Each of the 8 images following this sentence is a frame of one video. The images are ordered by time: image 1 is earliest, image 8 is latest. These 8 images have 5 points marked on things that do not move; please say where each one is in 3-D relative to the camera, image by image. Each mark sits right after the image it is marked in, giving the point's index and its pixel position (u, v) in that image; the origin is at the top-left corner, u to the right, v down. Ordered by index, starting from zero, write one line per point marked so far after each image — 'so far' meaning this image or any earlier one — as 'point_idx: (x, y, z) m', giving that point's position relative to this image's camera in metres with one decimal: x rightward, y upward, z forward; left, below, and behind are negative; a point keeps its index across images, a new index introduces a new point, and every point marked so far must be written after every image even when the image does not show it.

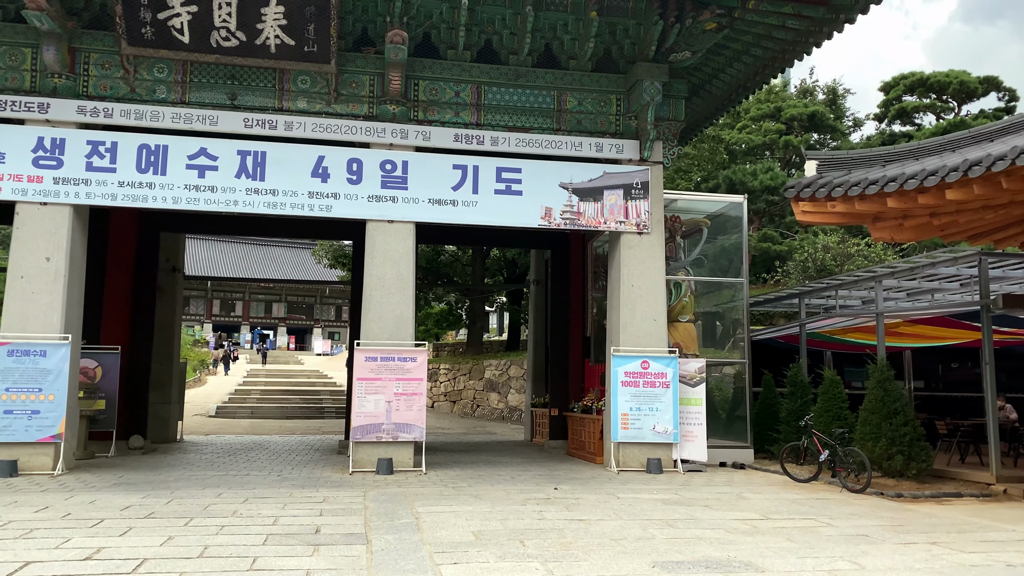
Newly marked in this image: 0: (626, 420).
0: (+1.5, -1.8, +10.6) m
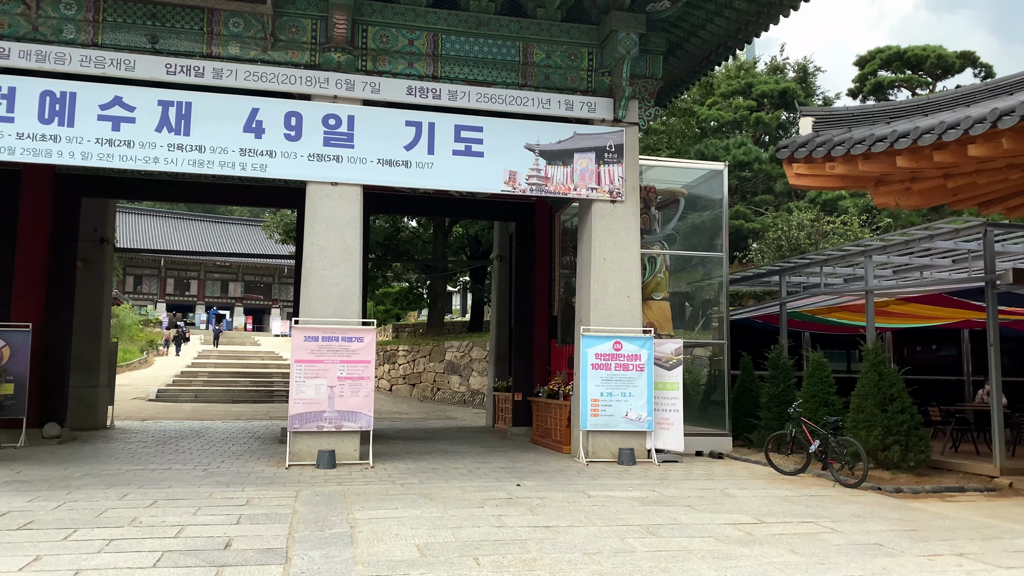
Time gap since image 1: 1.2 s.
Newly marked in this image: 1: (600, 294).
0: (+1.0, -1.5, +9.6) m
1: (+1.1, -0.1, +9.9) m
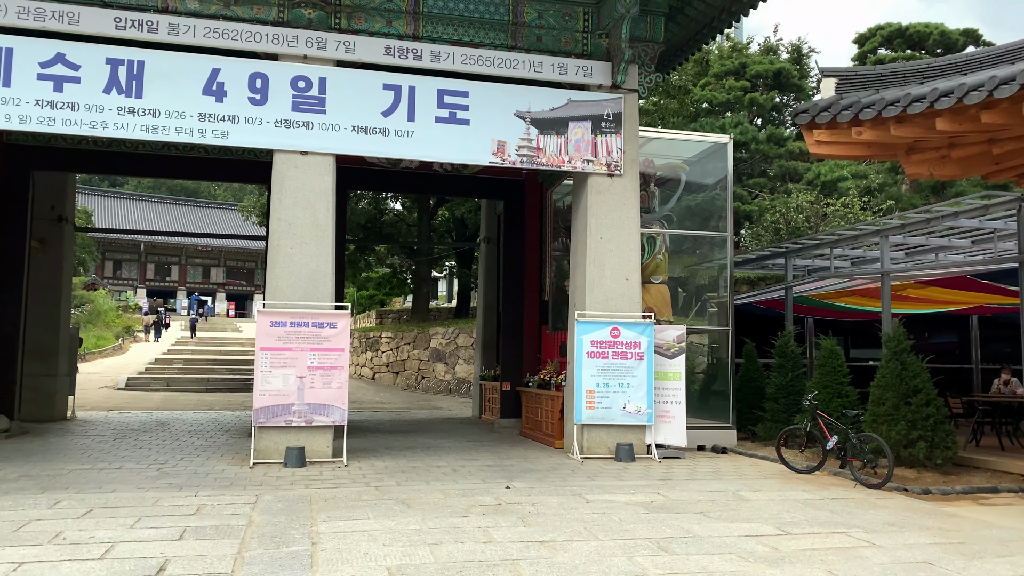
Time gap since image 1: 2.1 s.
0: (+0.9, -1.2, +8.8) m
1: (+1.0, +0.1, +9.1) m
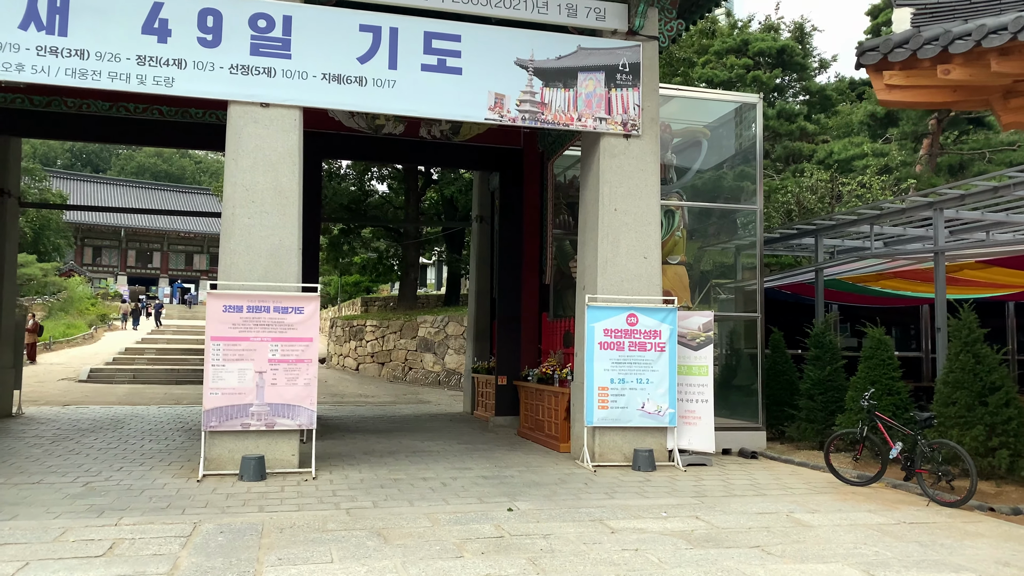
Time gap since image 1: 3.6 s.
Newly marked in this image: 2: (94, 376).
0: (+0.9, -1.0, +7.6) m
1: (+1.0, +0.3, +7.8) m
2: (-9.5, -2.0, +17.9) m
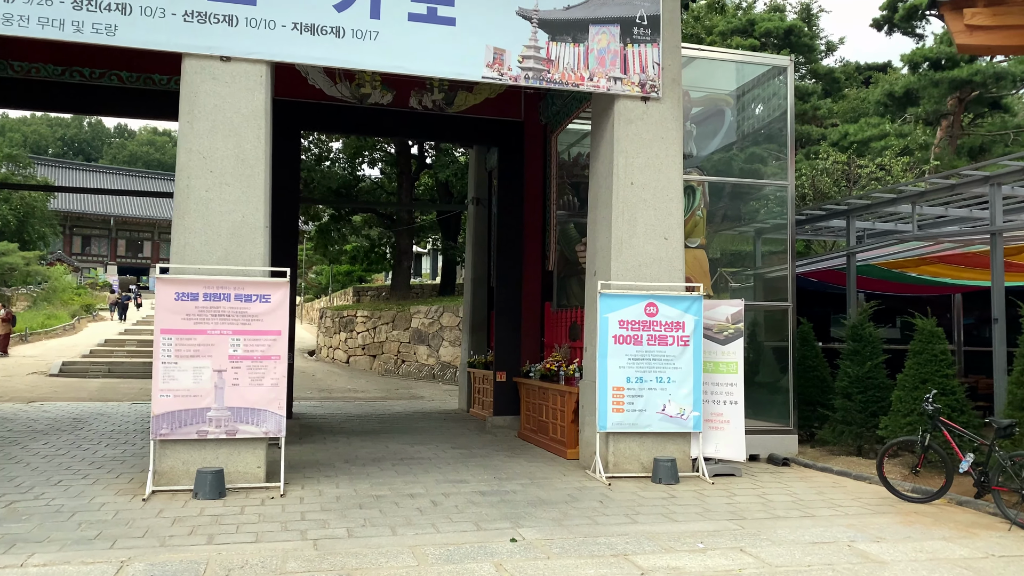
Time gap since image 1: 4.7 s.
0: (+0.9, -0.9, +6.6) m
1: (+1.0, +0.5, +6.8) m
2: (-9.6, -1.8, +16.9) m
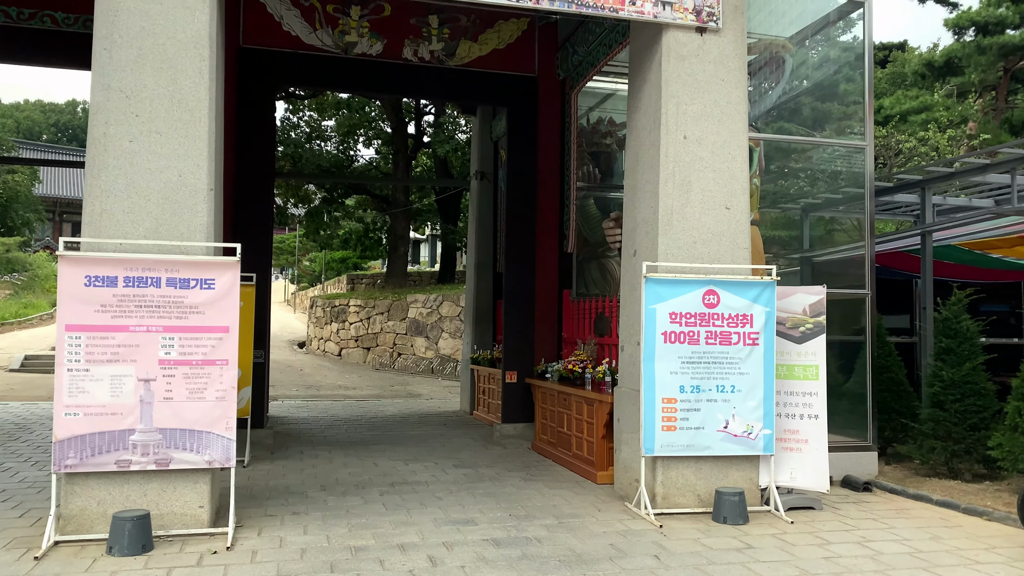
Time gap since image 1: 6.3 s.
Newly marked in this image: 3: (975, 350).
0: (+1.0, -0.8, +5.1) m
1: (+1.1, +0.6, +5.3) m
2: (-9.4, -1.5, +15.4) m
3: (+3.8, -0.5, +6.4) m
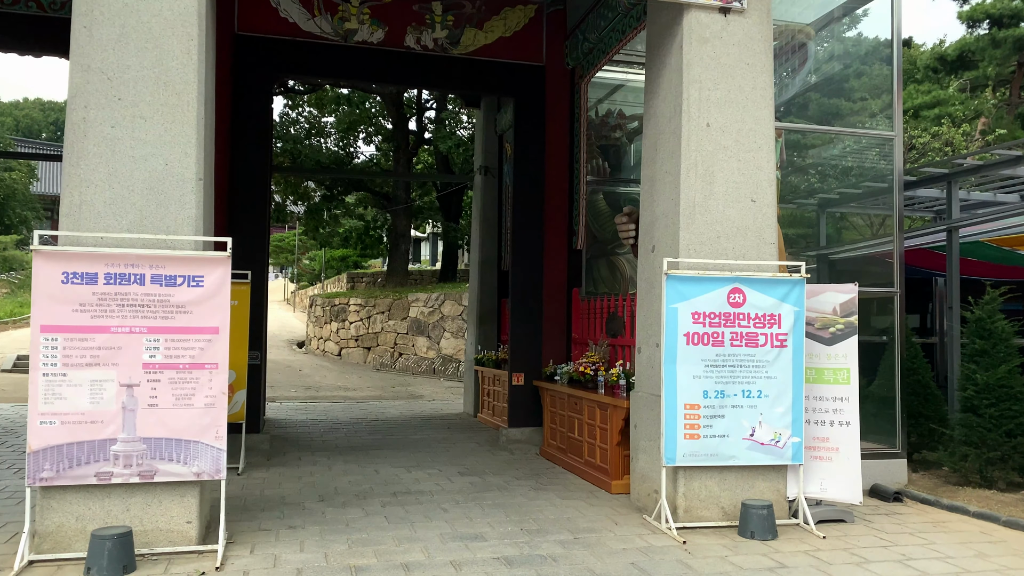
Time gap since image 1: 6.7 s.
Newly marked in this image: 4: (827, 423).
0: (+1.1, -0.8, +4.8) m
1: (+1.2, +0.6, +5.0) m
2: (-9.4, -1.5, +15.1) m
3: (+3.8, -0.5, +6.1) m
4: (+2.0, -0.9, +5.1) m
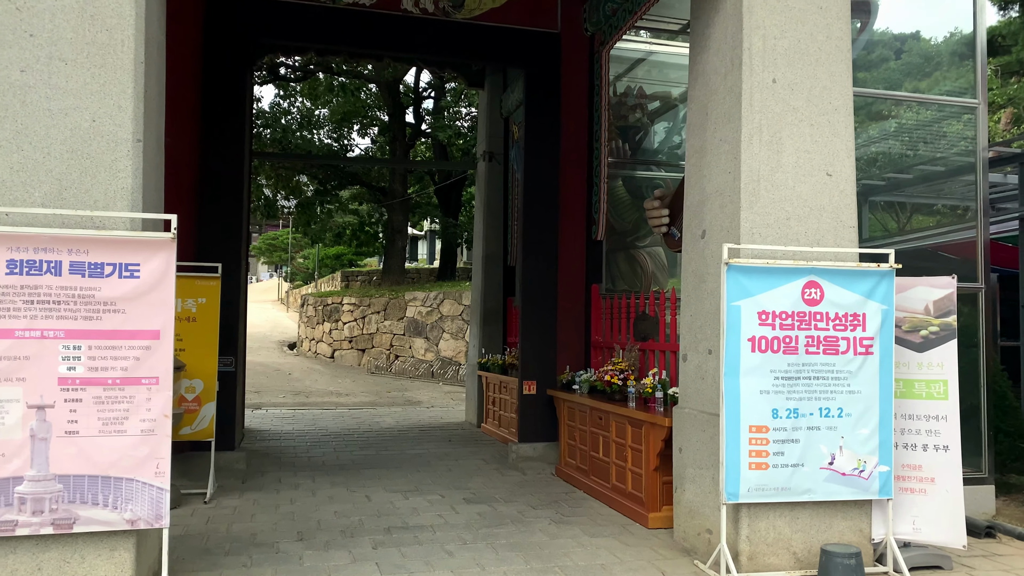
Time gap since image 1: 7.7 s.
0: (+1.2, -0.8, +3.8) m
1: (+1.3, +0.6, +4.0) m
2: (-9.3, -1.5, +14.1) m
3: (+3.9, -0.4, +5.1) m
4: (+2.2, -0.8, +4.1) m
